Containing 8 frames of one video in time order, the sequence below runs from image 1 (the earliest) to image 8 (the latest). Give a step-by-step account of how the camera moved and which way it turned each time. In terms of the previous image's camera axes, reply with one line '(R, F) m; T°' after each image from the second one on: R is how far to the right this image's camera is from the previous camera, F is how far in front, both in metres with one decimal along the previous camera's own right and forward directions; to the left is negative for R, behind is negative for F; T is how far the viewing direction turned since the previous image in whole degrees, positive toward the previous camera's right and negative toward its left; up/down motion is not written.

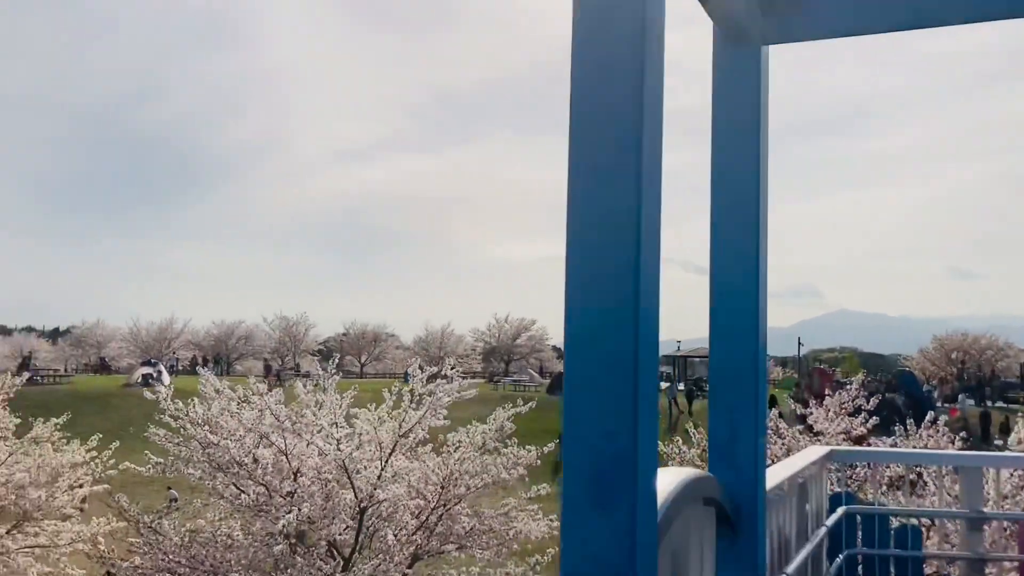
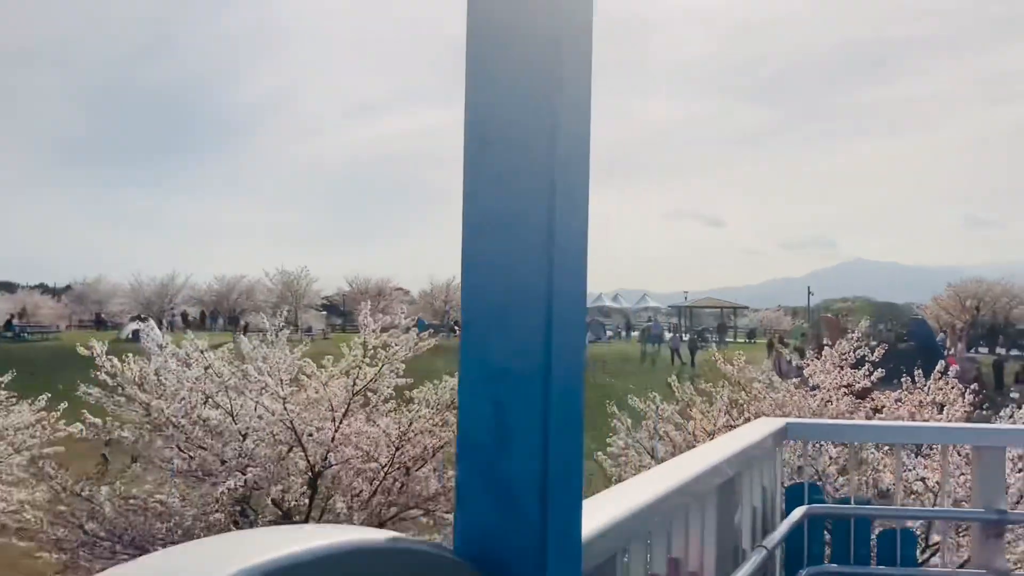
(+0.5, +1.1) m; -1°
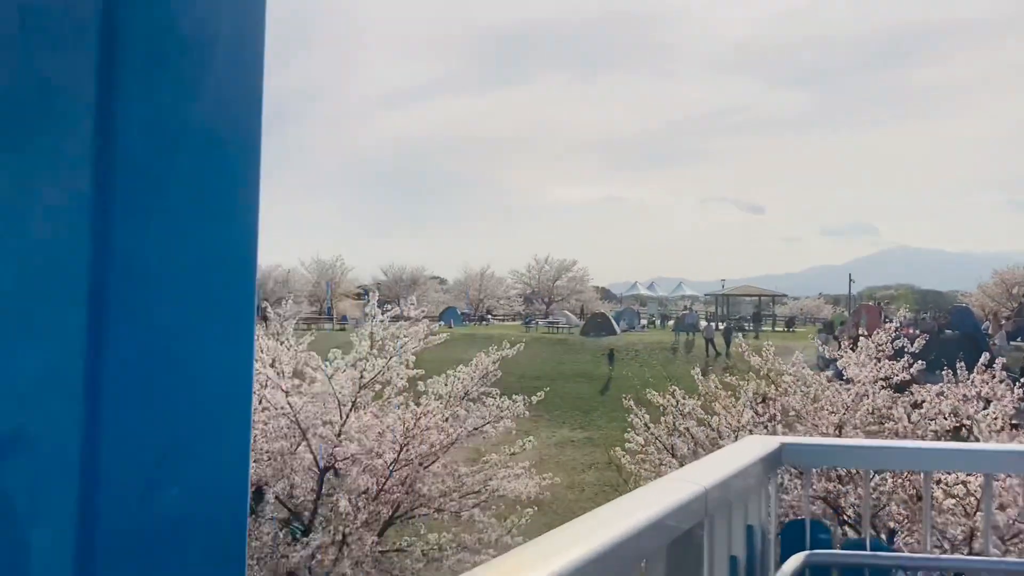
(+0.3, +0.6) m; -2°
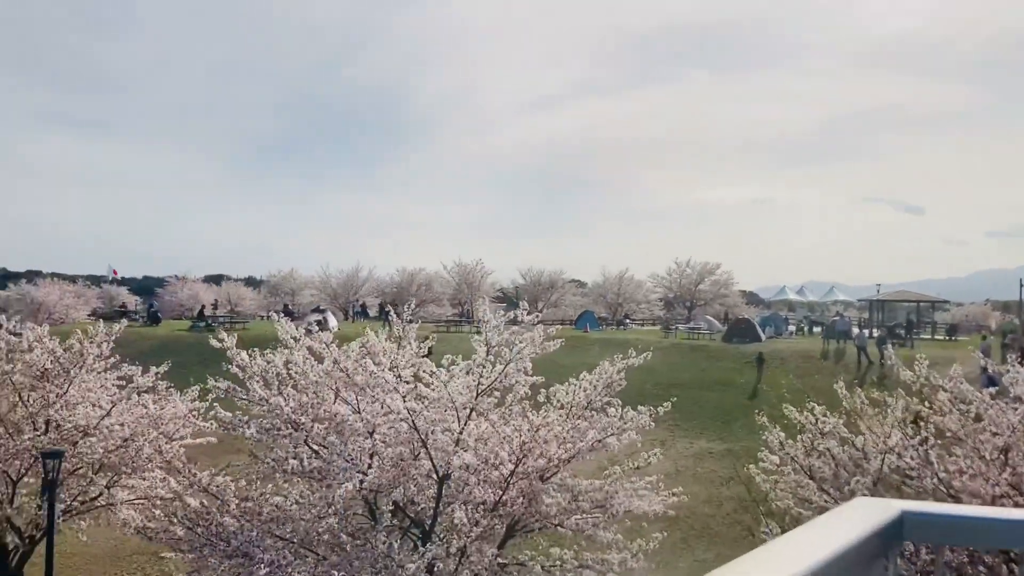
(+0.2, +0.4) m; -9°
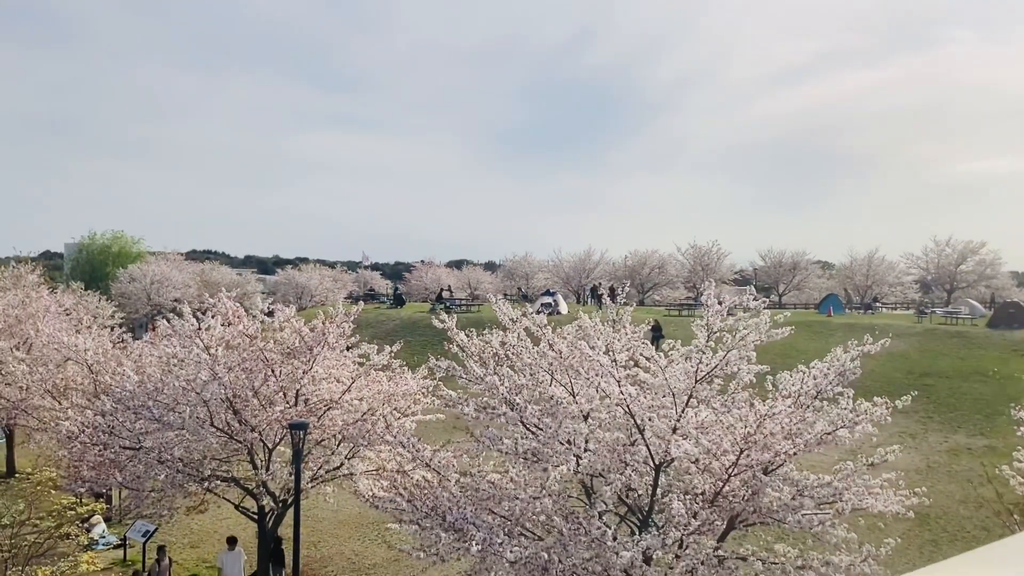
(+0.2, +0.2) m; -14°
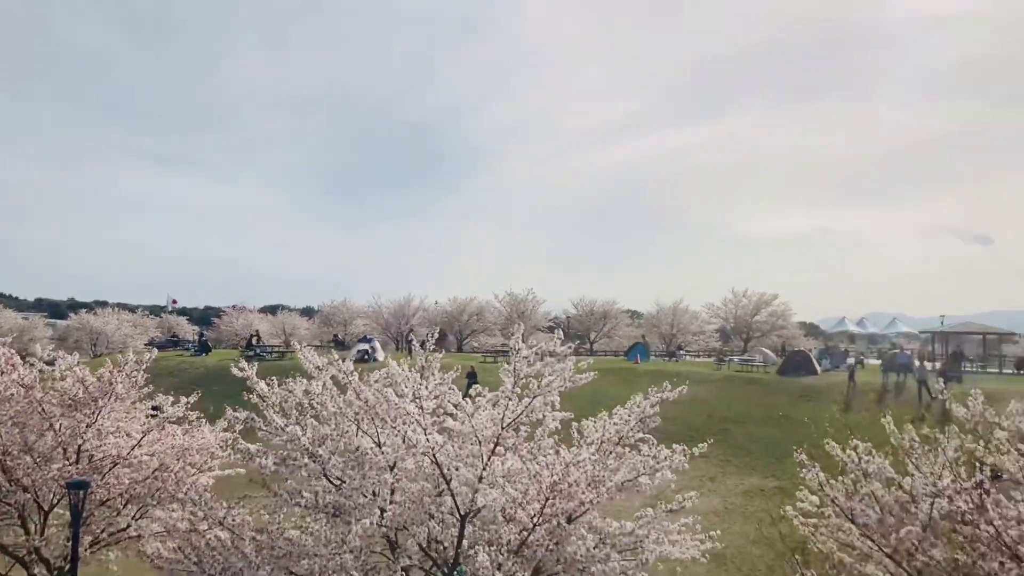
(+0.1, +0.1) m; +11°
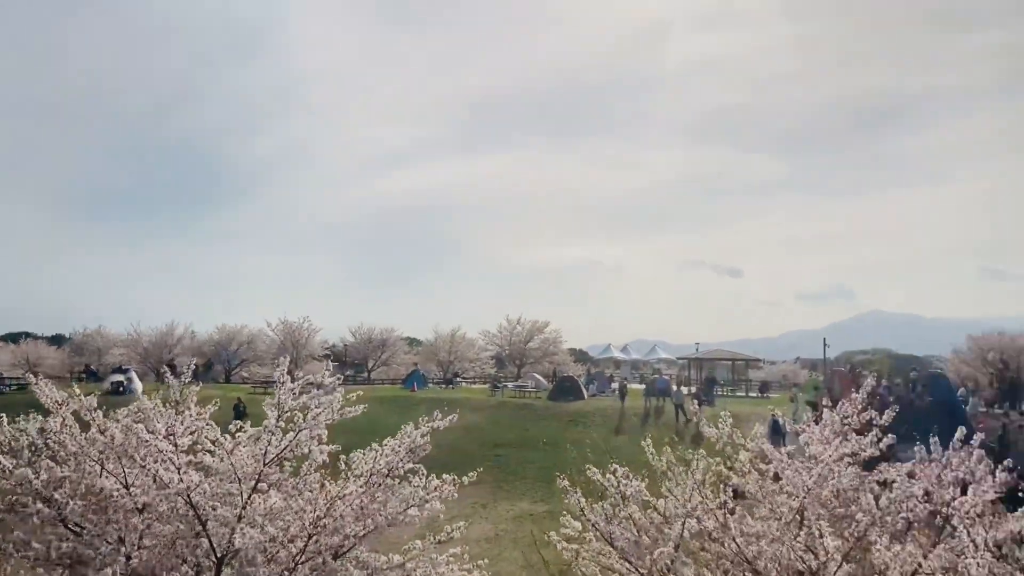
(+0.1, +0.1) m; +13°
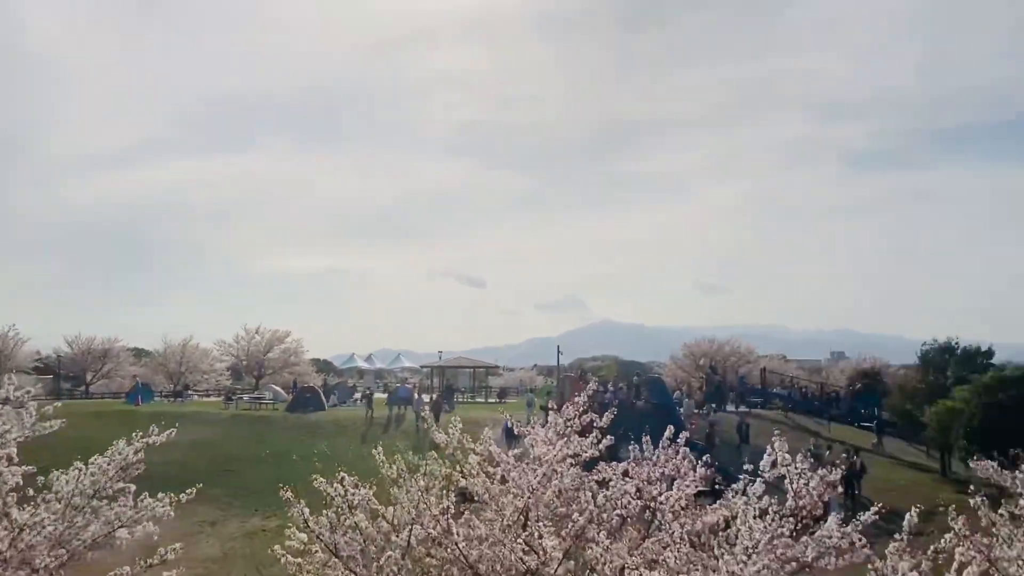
(+0.1, +0.1) m; +16°
